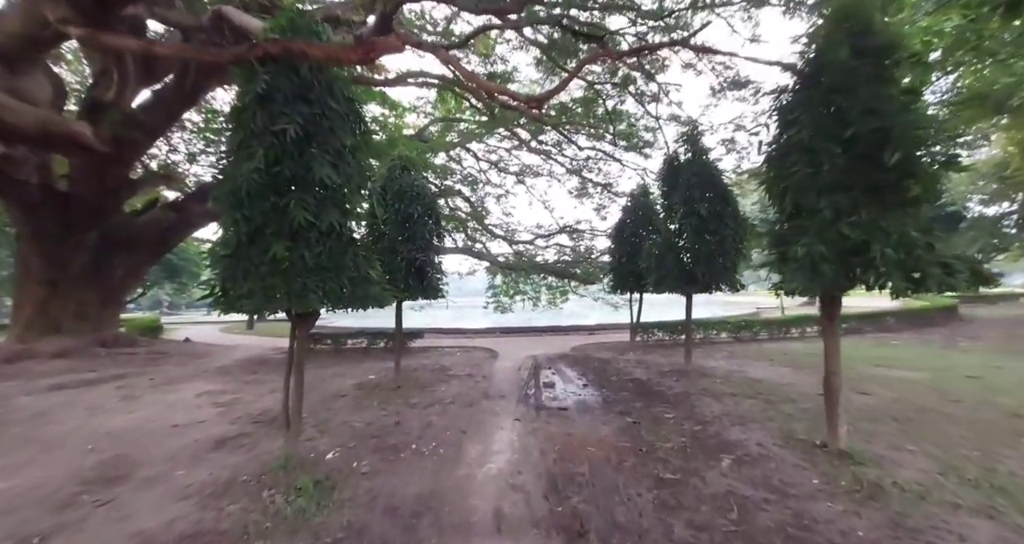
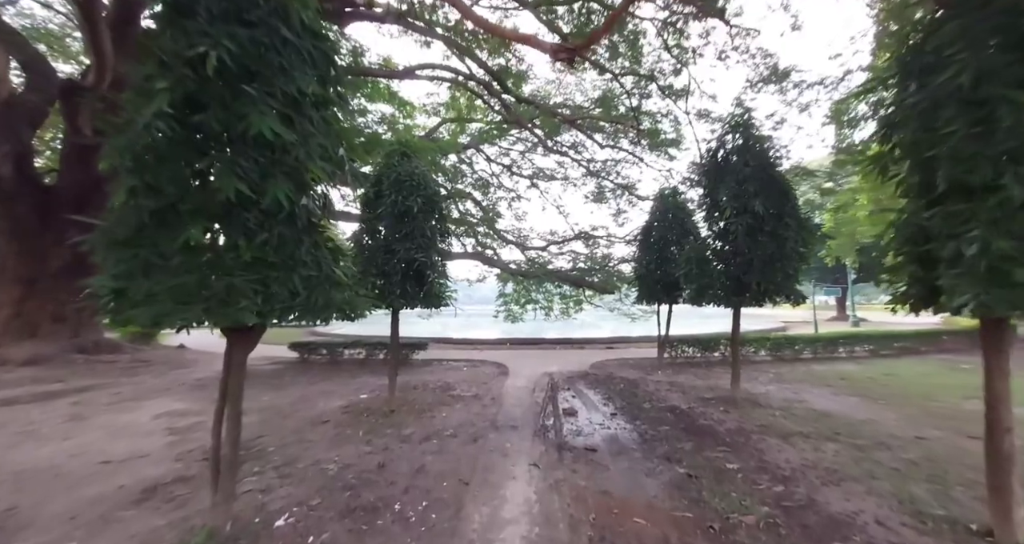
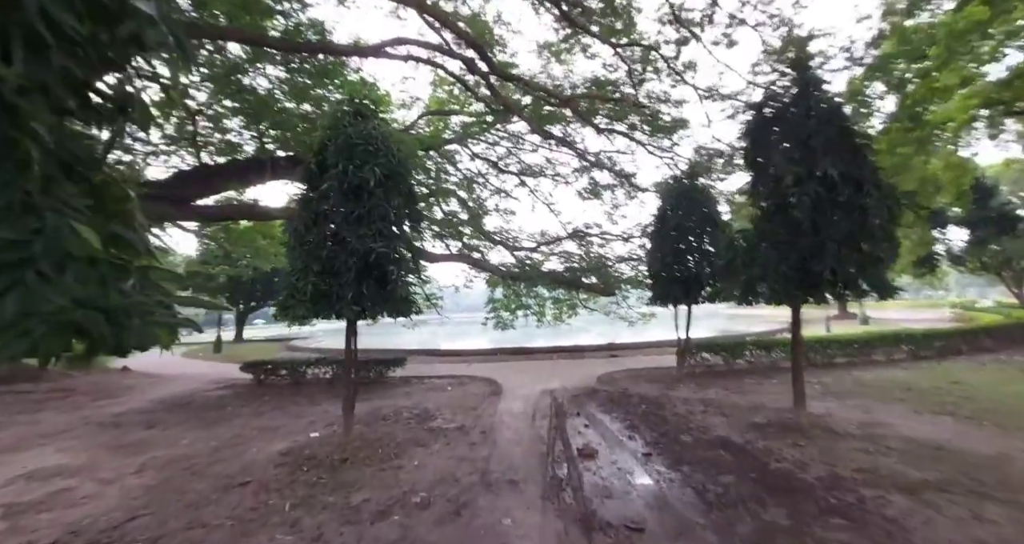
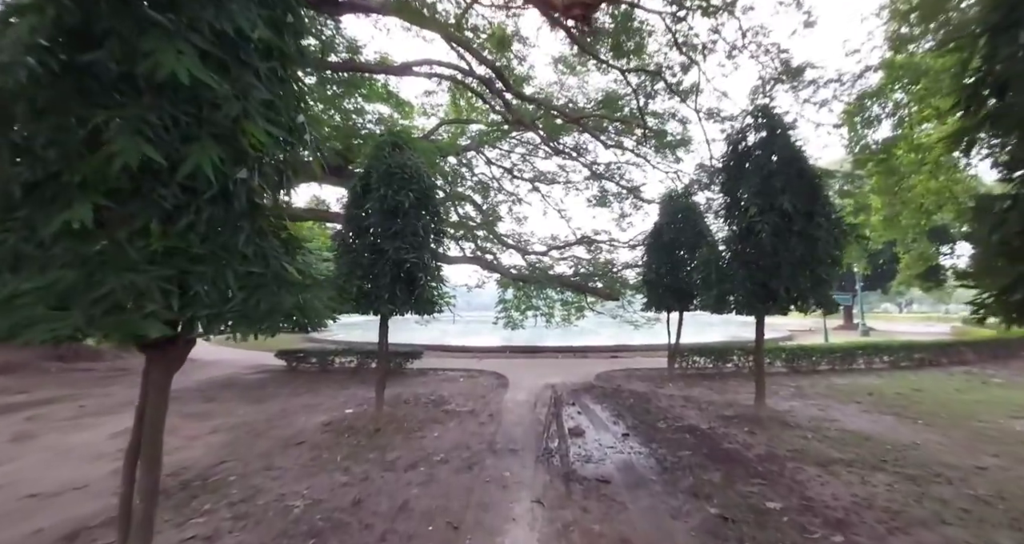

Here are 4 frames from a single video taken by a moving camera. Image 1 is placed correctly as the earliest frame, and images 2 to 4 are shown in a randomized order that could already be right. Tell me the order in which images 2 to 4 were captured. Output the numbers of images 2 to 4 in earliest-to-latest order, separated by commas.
2, 4, 3
